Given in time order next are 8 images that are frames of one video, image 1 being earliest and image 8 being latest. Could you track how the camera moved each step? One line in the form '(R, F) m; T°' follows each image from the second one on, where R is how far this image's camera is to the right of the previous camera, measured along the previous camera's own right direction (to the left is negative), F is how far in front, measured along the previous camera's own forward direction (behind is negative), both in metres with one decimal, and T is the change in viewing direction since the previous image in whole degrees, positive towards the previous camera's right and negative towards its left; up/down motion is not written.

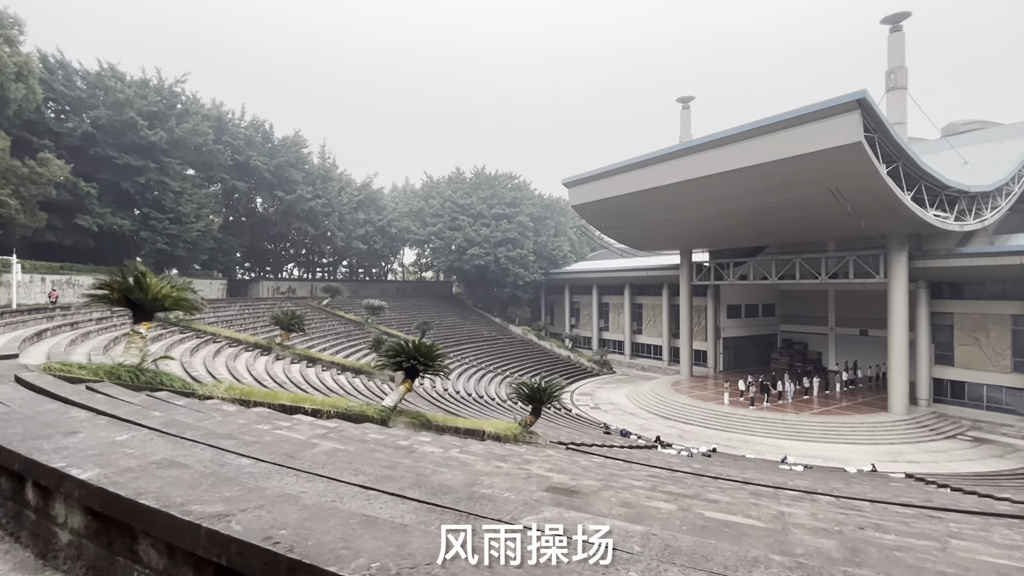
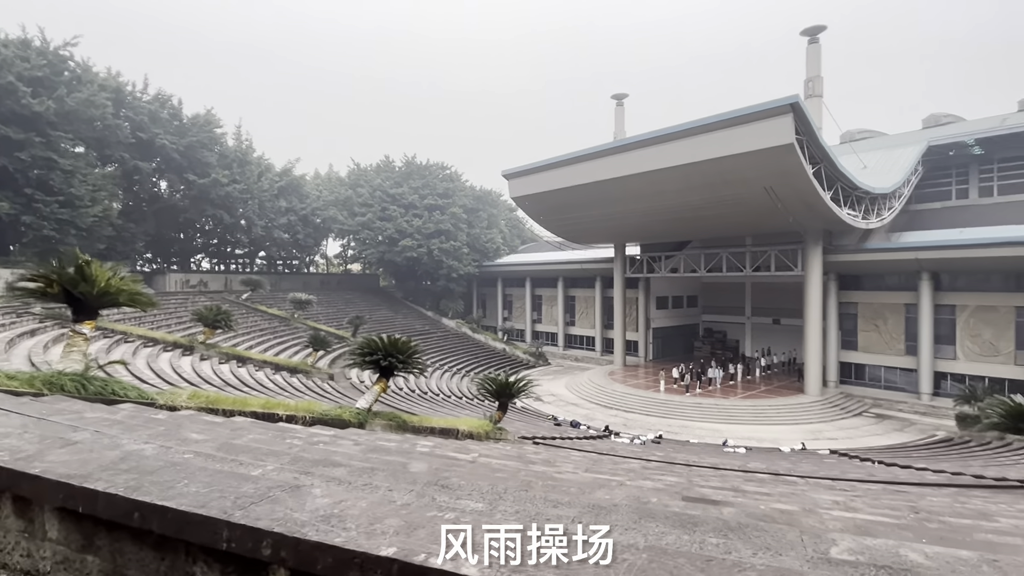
(-0.8, +0.4) m; +9°
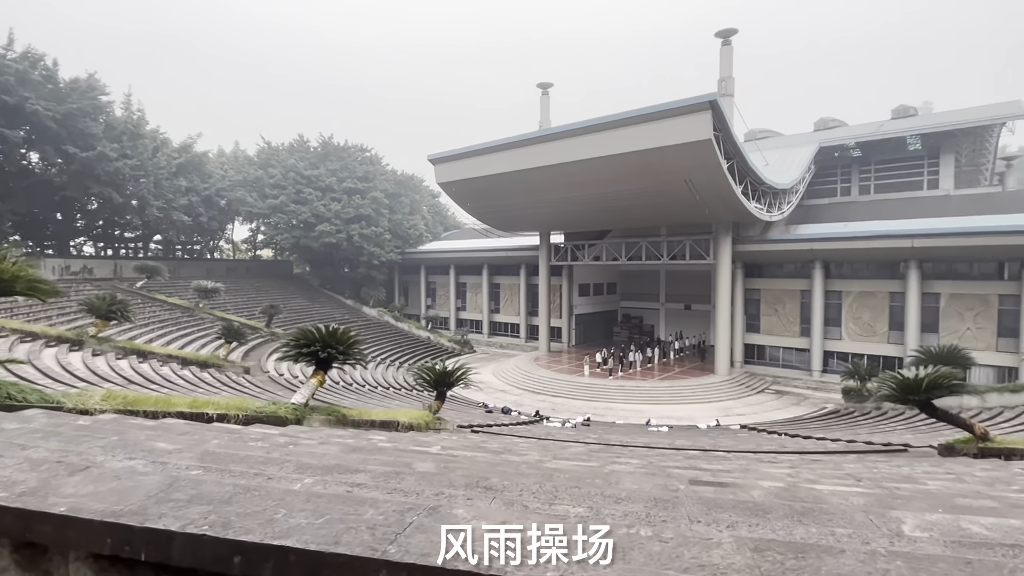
(-0.3, +0.1) m; +9°
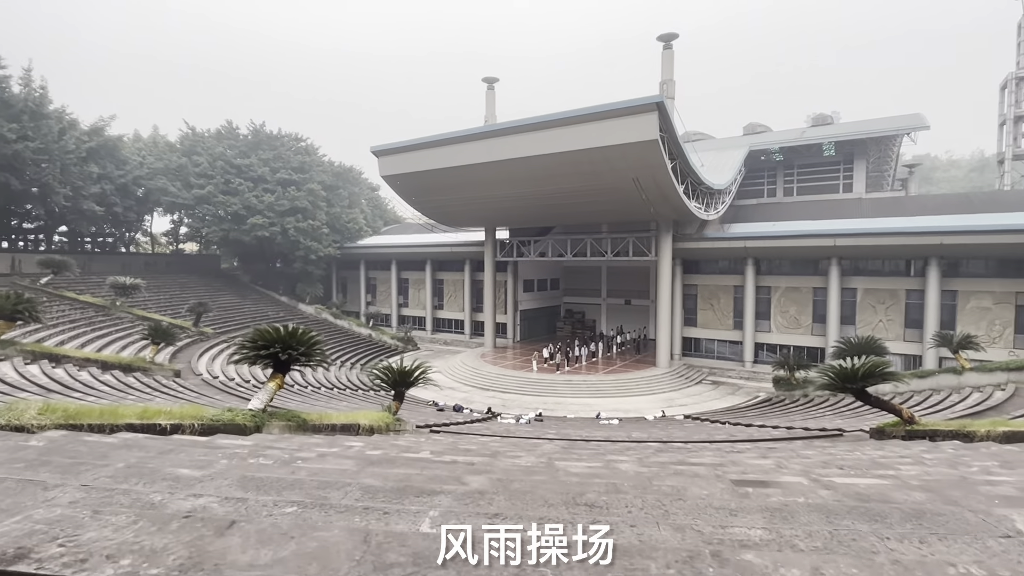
(-0.4, +0.1) m; +7°
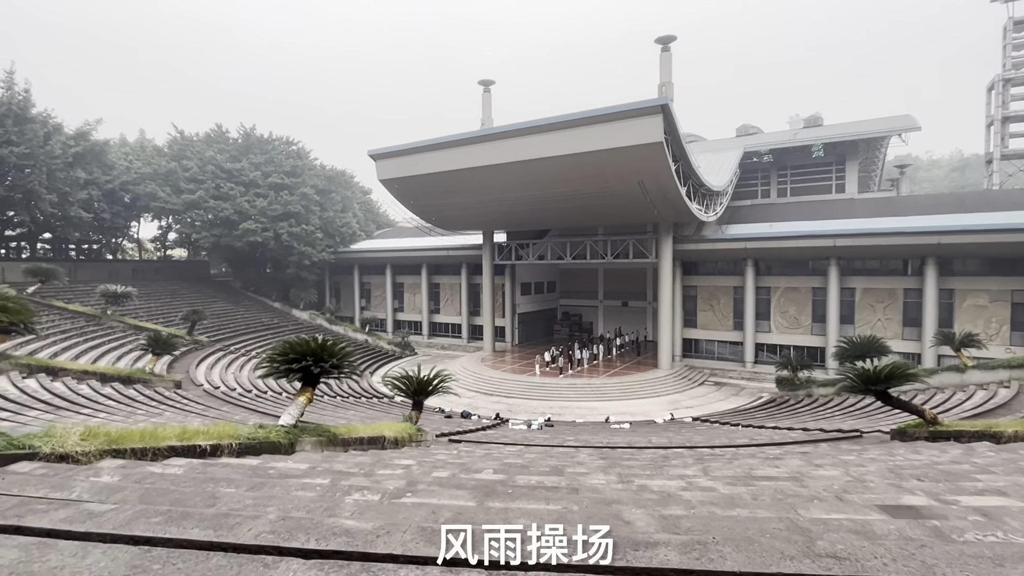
(-0.5, +0.1) m; +1°
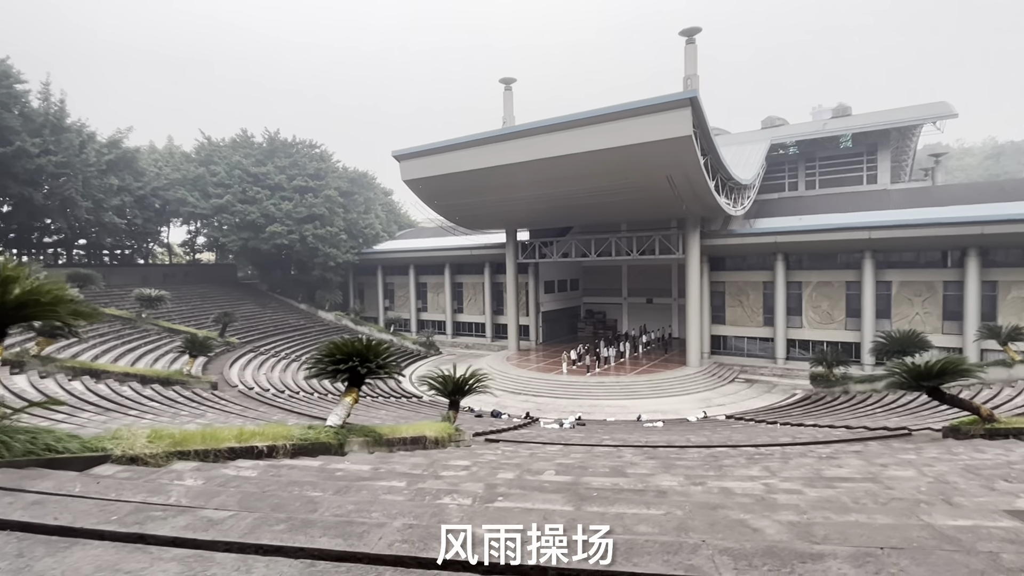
(-0.3, +0.1) m; -2°
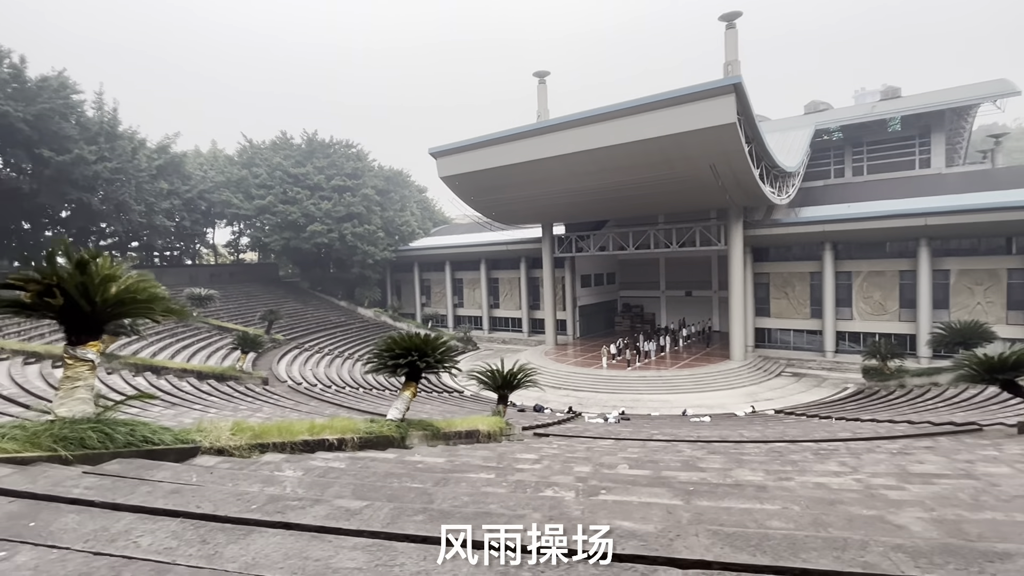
(-0.3, 0.0) m; -3°
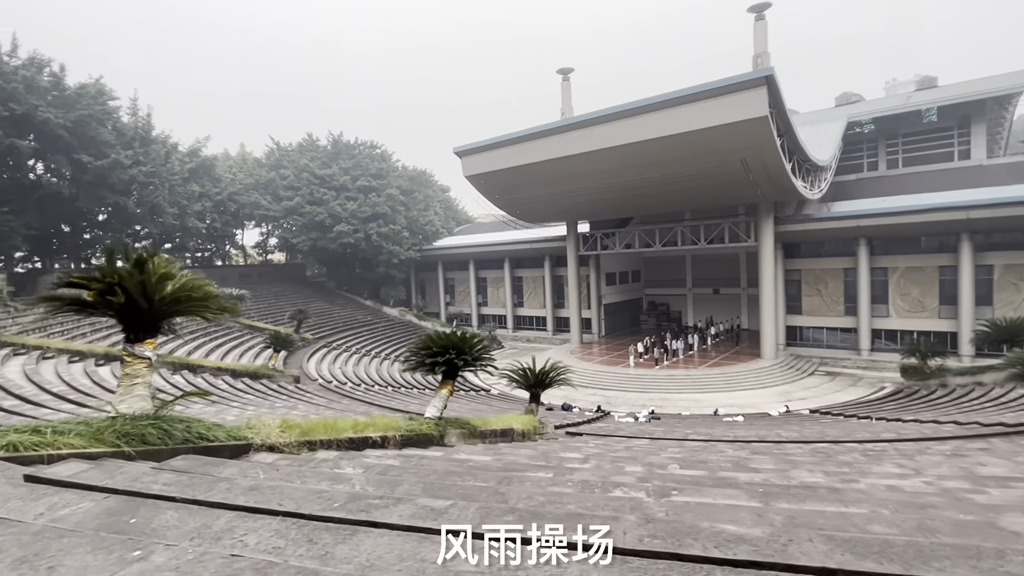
(-0.2, 0.0) m; -2°
